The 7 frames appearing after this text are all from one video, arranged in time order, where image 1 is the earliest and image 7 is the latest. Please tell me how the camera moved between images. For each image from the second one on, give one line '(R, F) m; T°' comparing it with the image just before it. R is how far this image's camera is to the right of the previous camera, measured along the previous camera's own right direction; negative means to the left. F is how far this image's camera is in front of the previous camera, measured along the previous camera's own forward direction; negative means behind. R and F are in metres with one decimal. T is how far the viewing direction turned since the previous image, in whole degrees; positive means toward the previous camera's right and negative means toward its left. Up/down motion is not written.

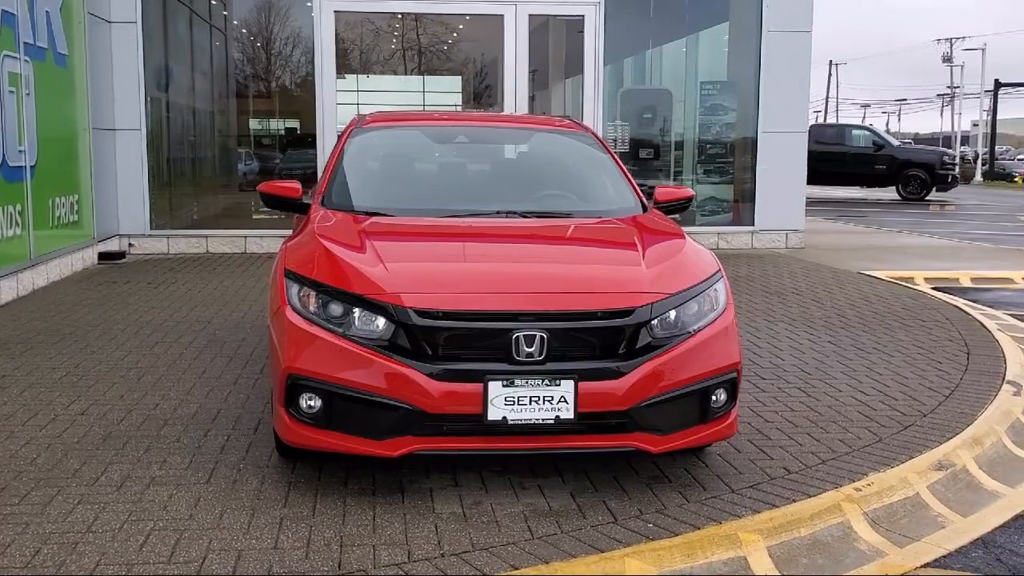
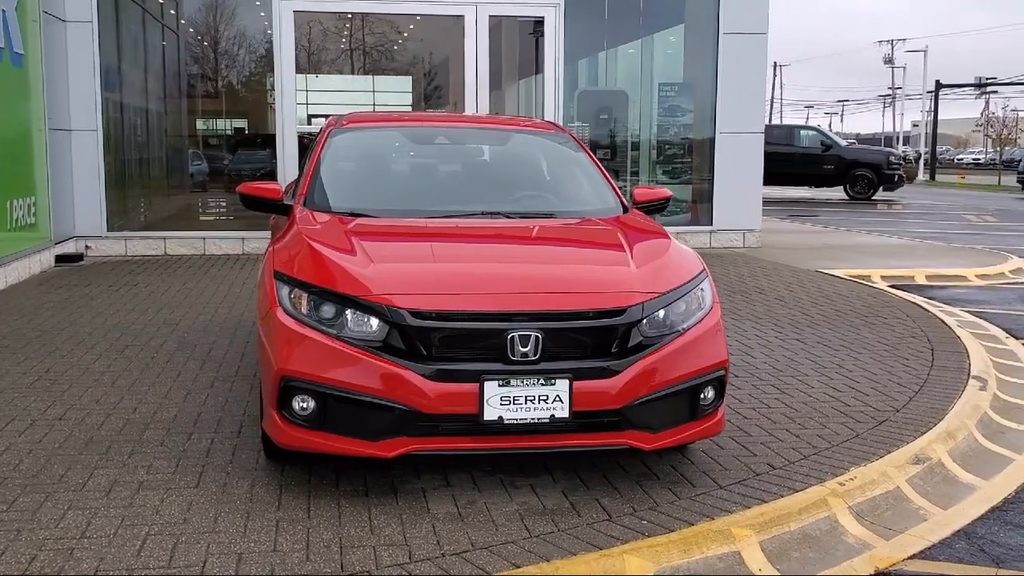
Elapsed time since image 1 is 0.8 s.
(-0.2, 0.0) m; +3°
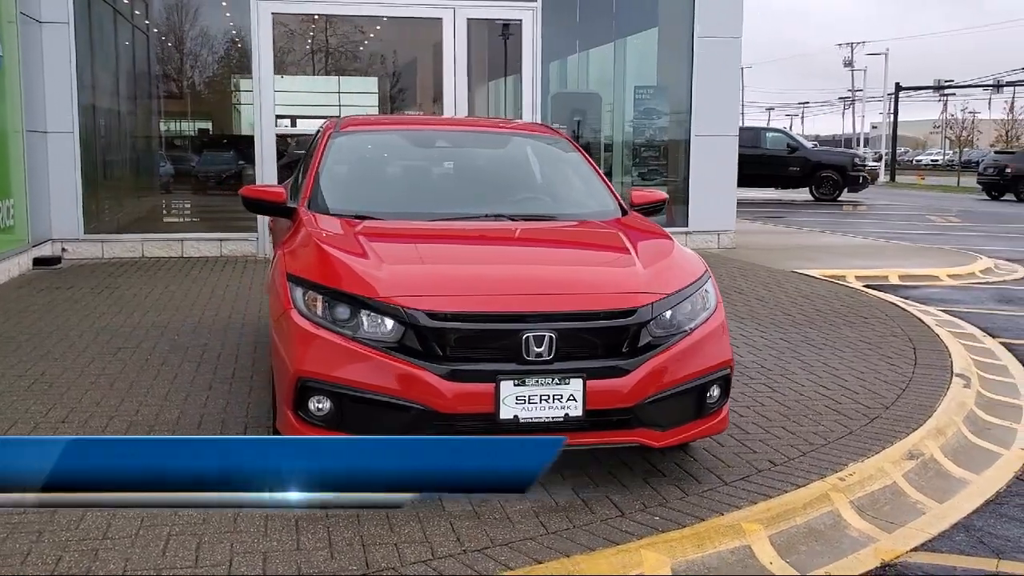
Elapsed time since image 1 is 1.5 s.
(-0.2, -0.1) m; +2°
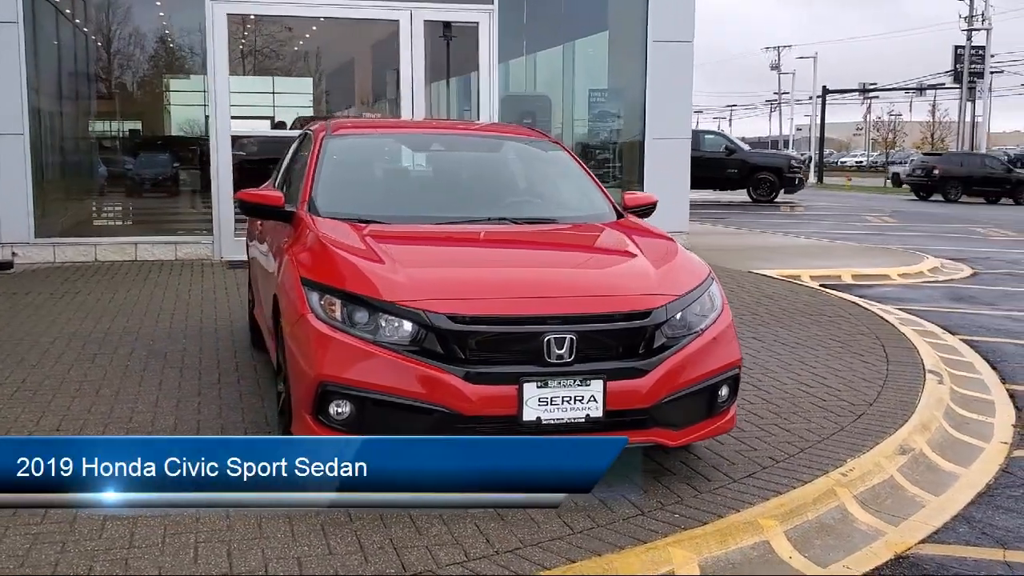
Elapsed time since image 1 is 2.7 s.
(-0.3, 0.0) m; +4°
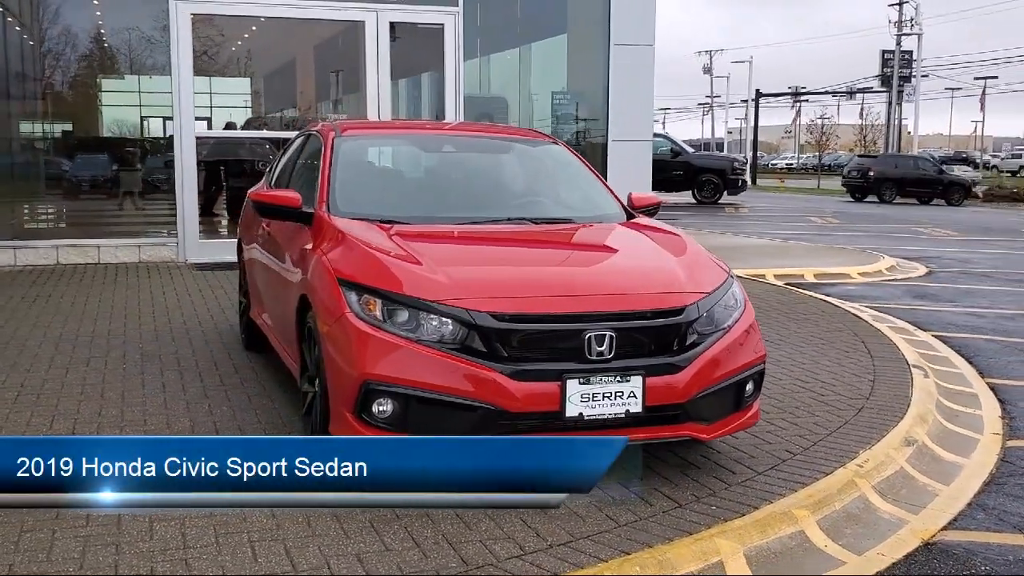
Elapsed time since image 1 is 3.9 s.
(-0.4, 0.0) m; +3°
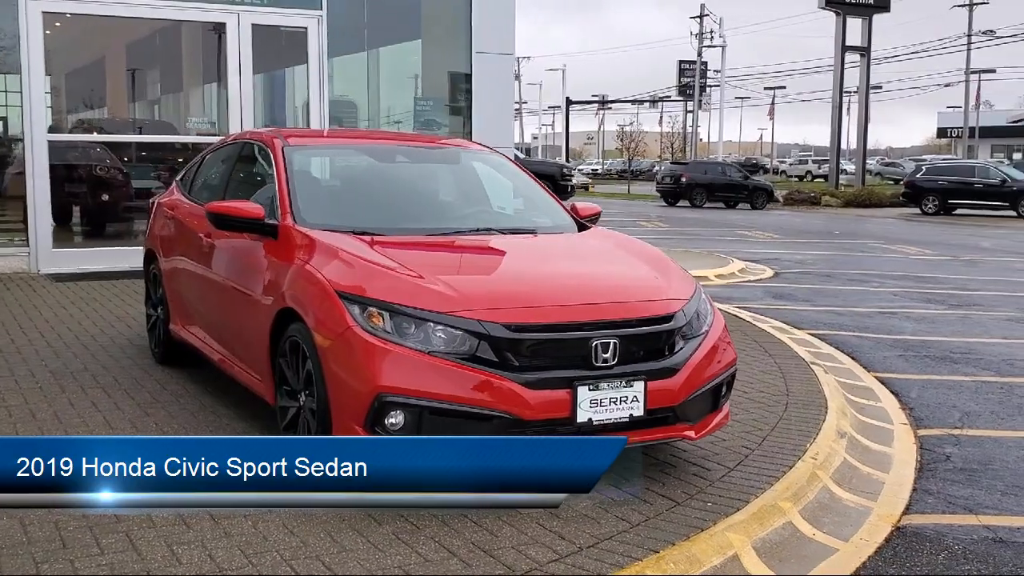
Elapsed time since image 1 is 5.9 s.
(-0.7, 0.0) m; +10°
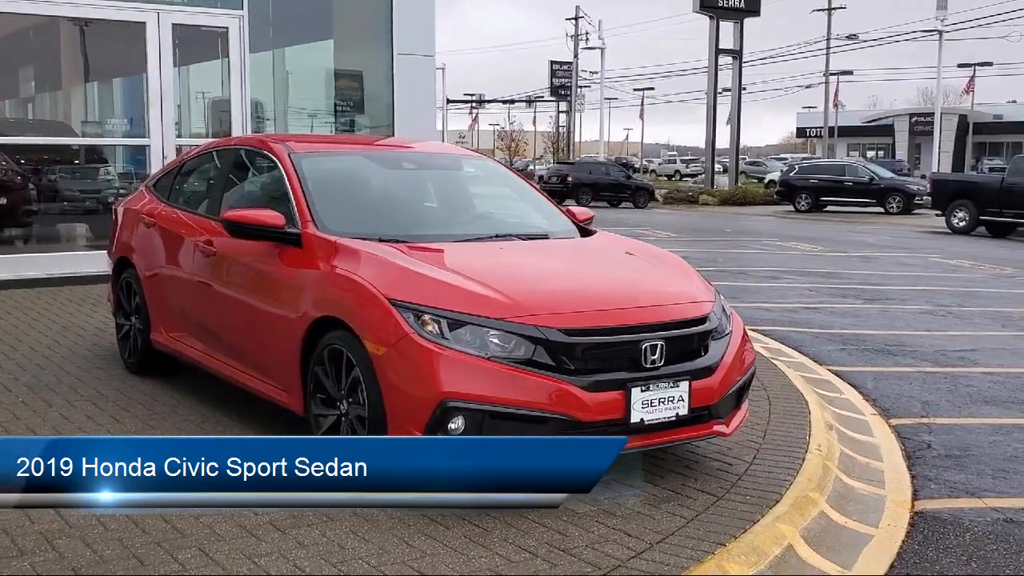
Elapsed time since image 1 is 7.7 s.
(-0.7, 0.0) m; +7°
